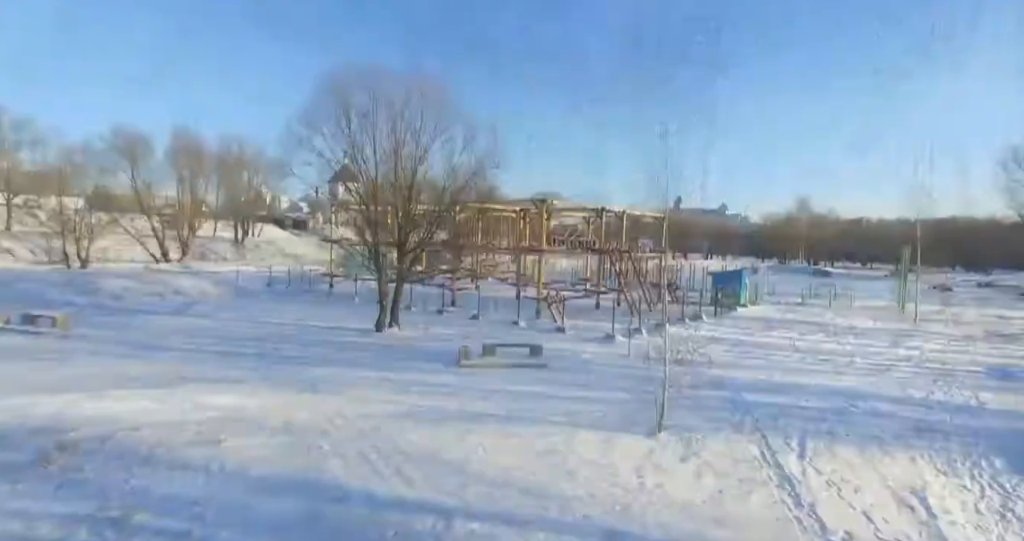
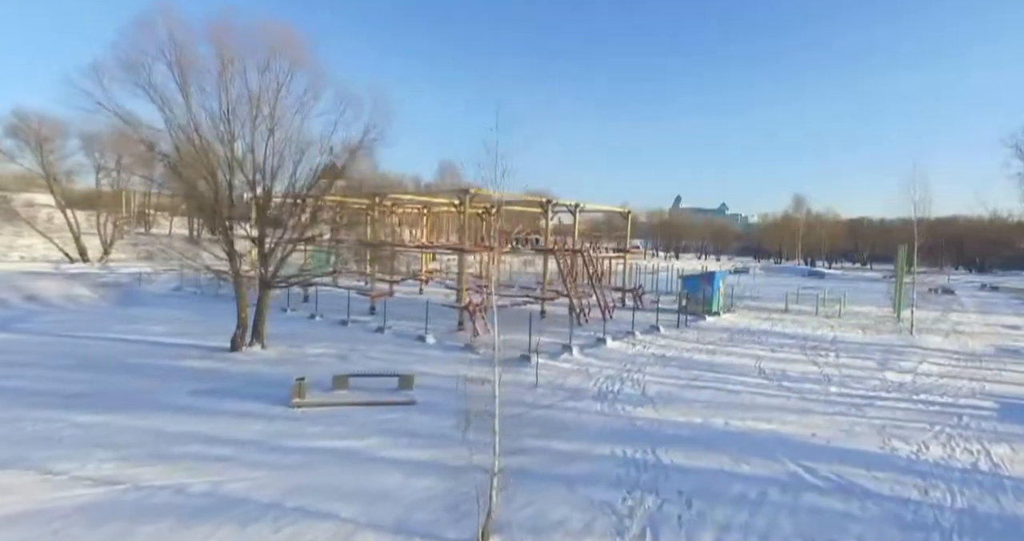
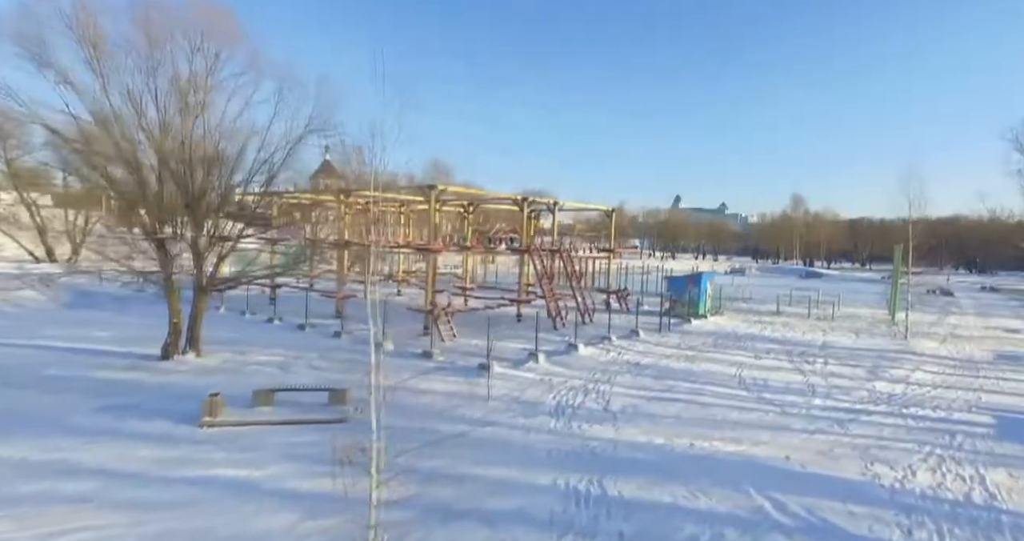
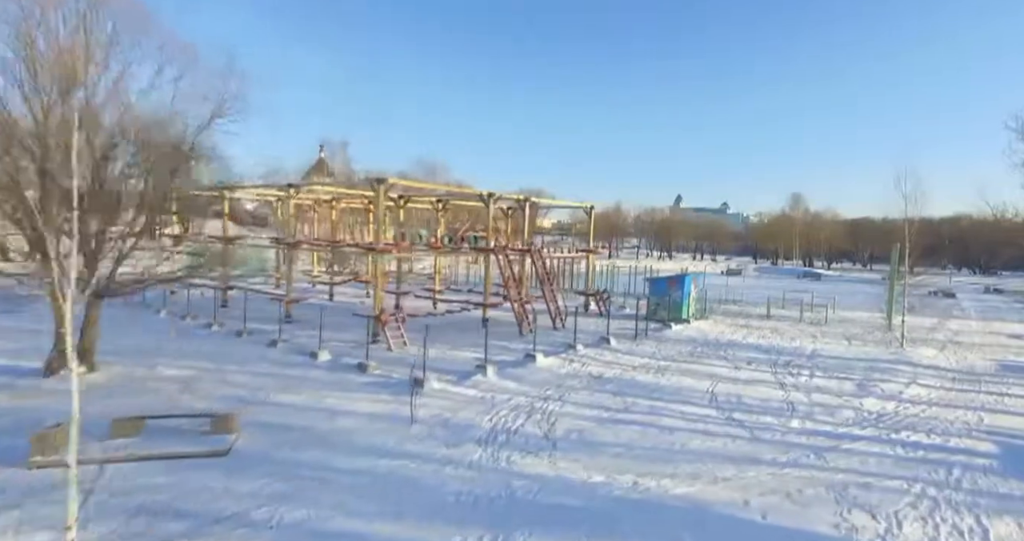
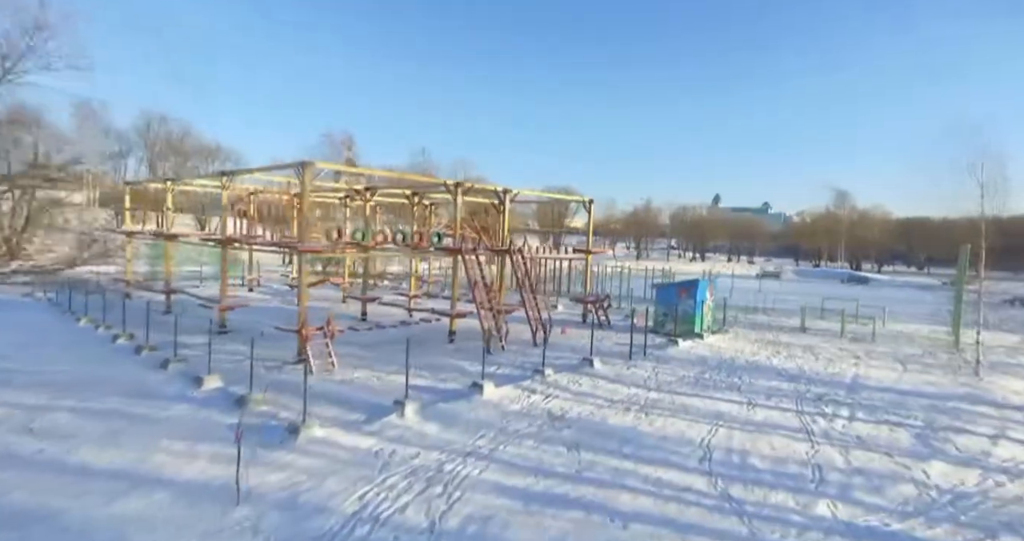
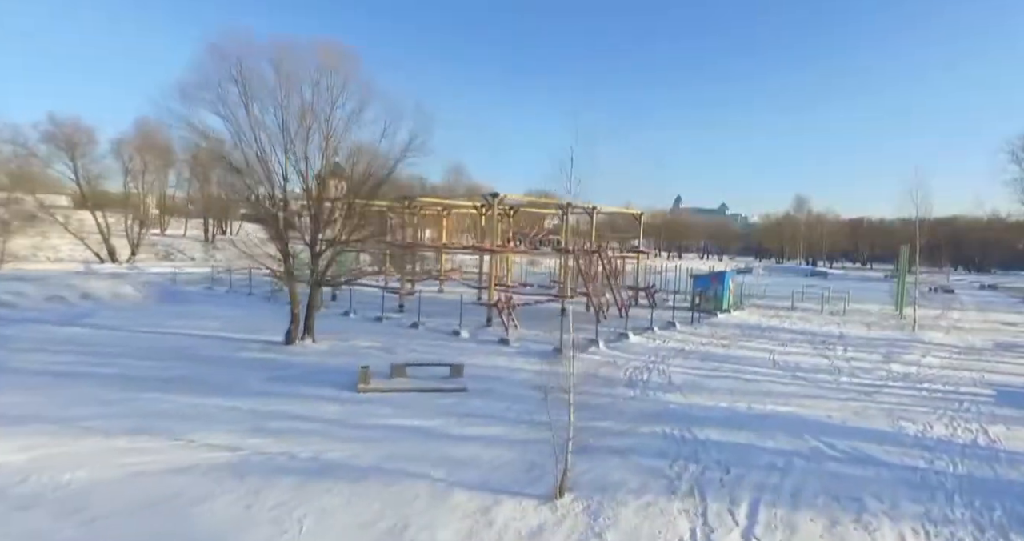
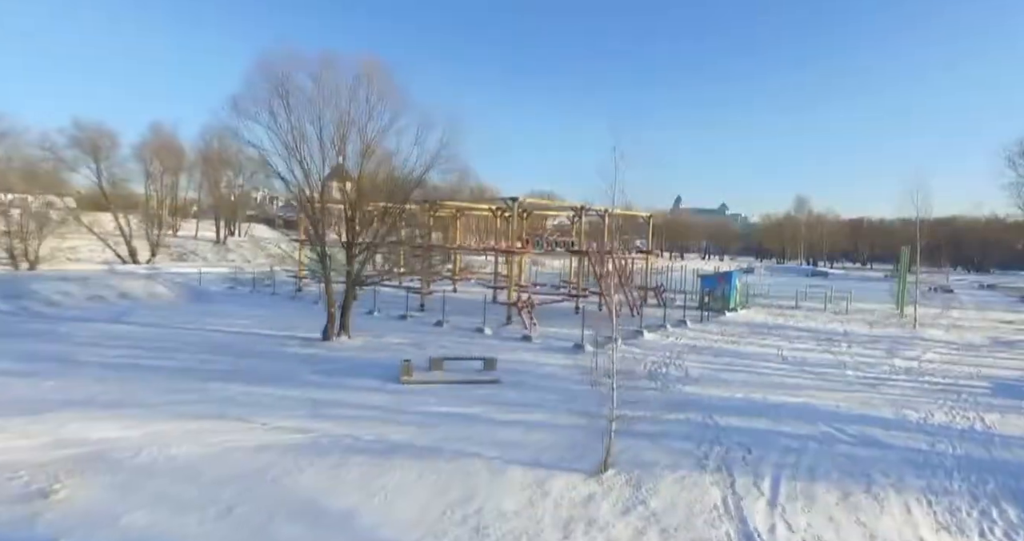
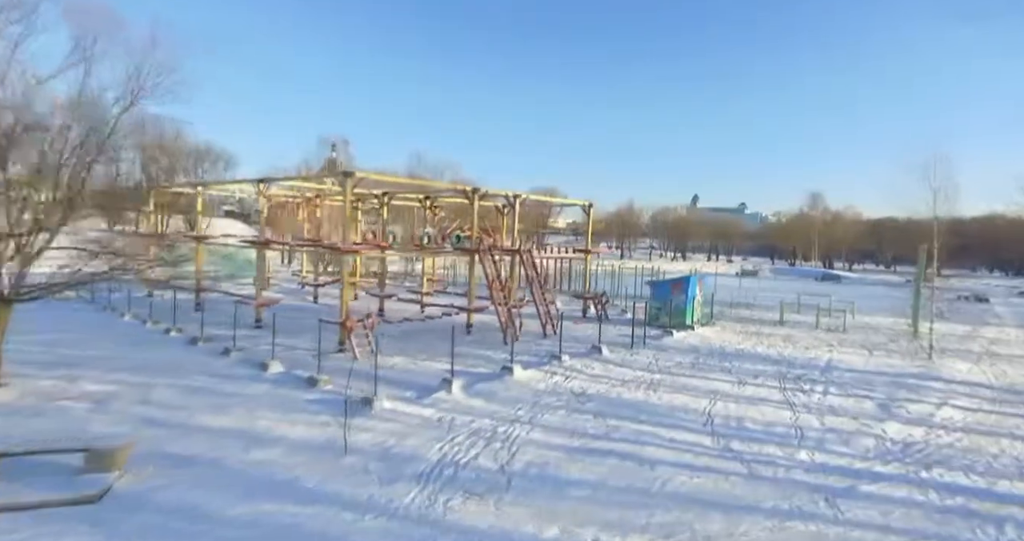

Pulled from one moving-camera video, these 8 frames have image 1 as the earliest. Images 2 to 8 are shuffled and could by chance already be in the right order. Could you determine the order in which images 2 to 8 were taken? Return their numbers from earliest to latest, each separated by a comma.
7, 6, 2, 3, 4, 8, 5
